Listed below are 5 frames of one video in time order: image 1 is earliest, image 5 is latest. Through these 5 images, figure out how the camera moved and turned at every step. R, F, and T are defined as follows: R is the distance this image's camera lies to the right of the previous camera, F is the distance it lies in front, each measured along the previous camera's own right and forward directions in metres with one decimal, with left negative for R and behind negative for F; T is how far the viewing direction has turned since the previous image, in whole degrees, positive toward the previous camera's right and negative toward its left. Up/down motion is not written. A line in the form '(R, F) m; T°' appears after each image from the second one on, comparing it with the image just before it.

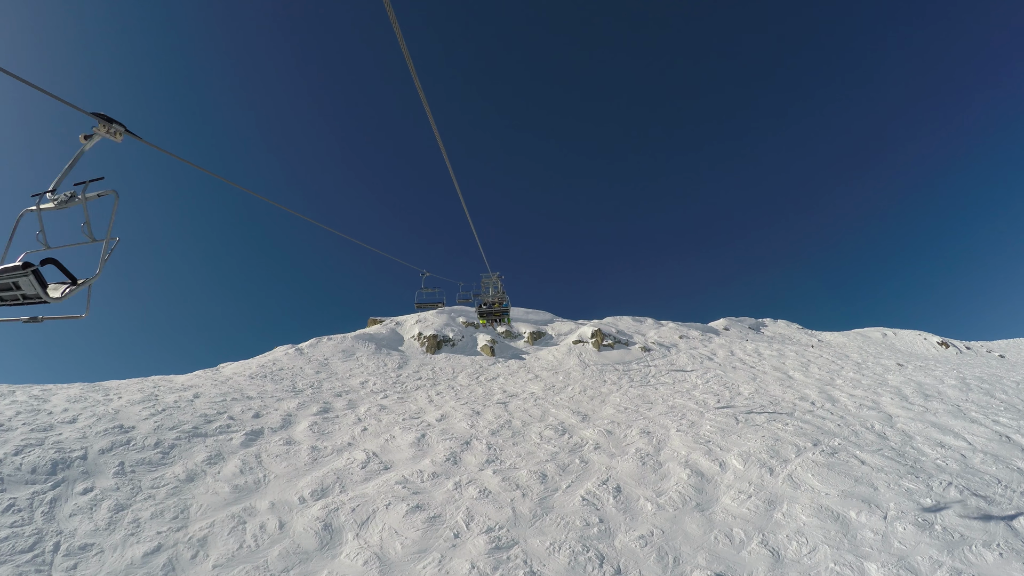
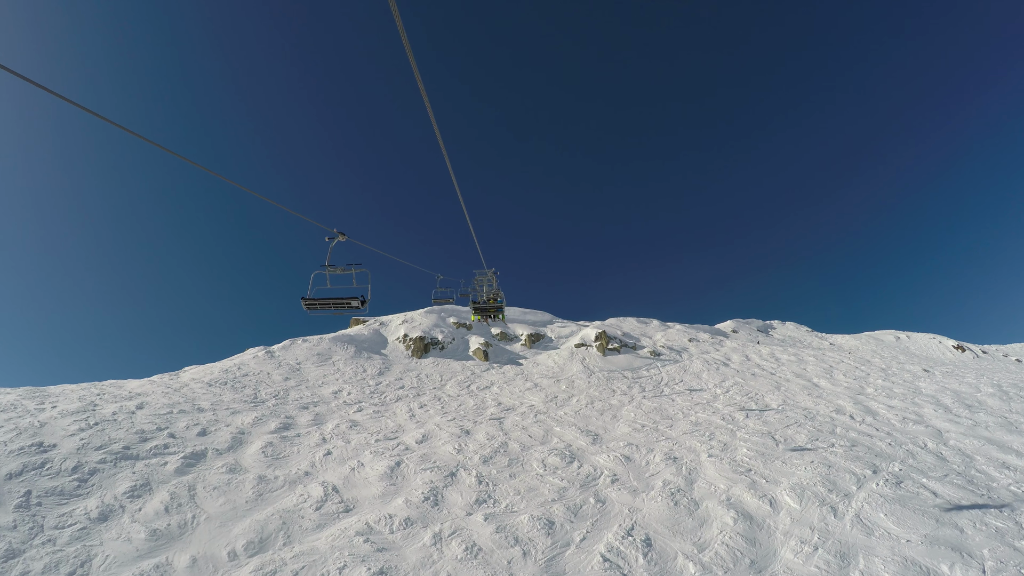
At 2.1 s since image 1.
(0.0, +2.8) m; 0°
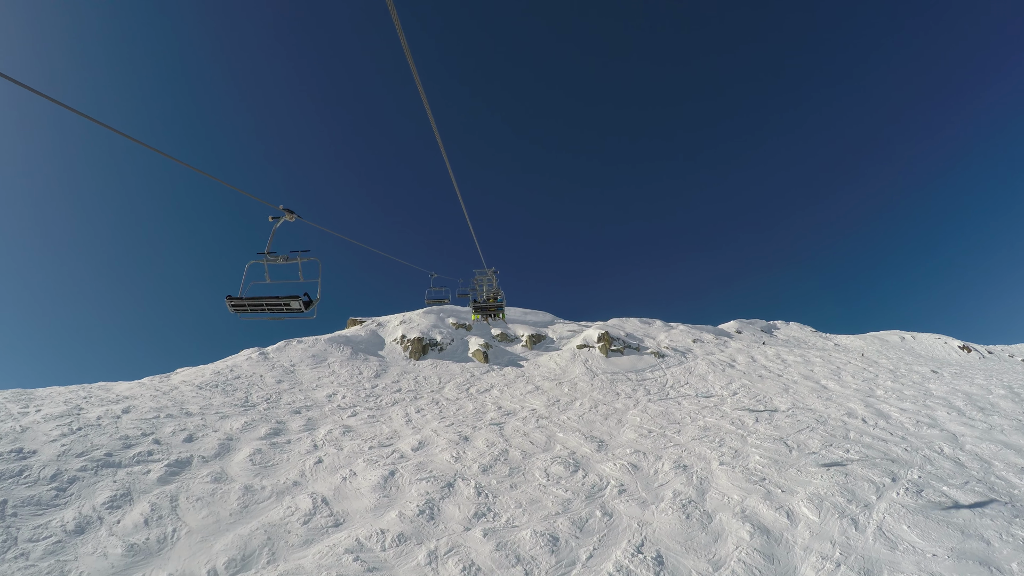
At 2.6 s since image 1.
(0.0, +0.6) m; 0°
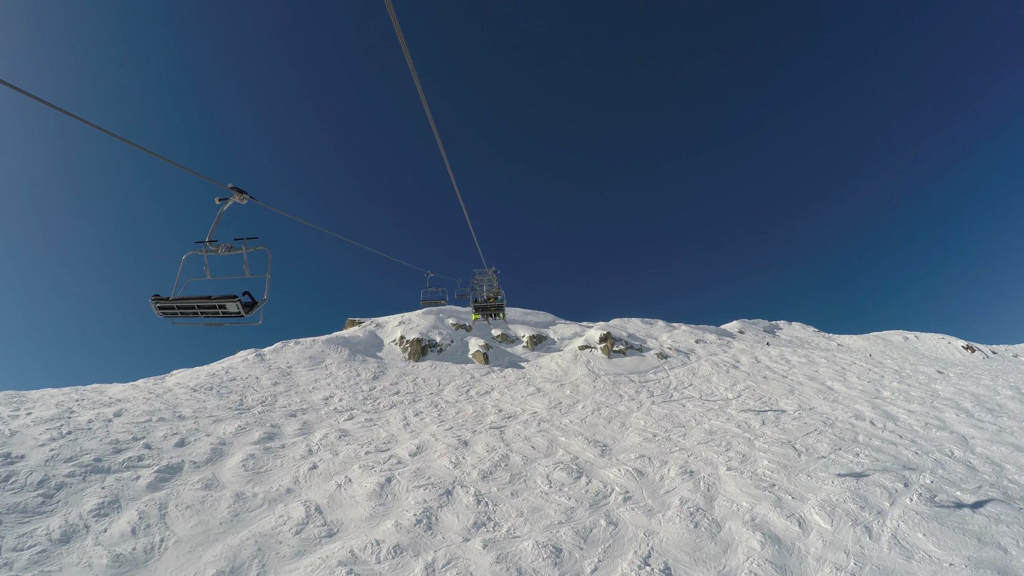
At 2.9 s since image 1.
(0.0, +0.4) m; 0°
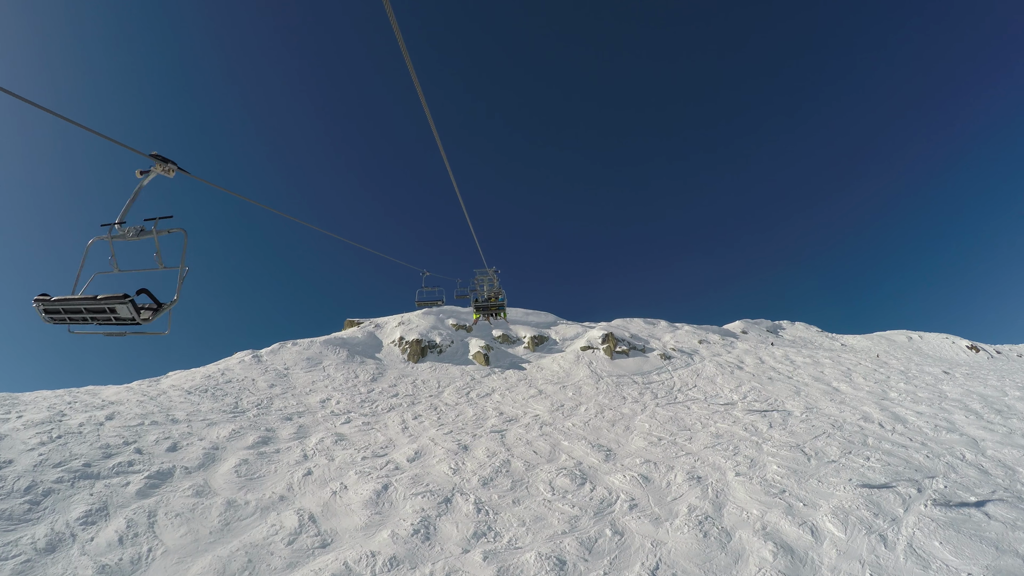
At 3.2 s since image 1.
(0.0, +0.4) m; 0°
